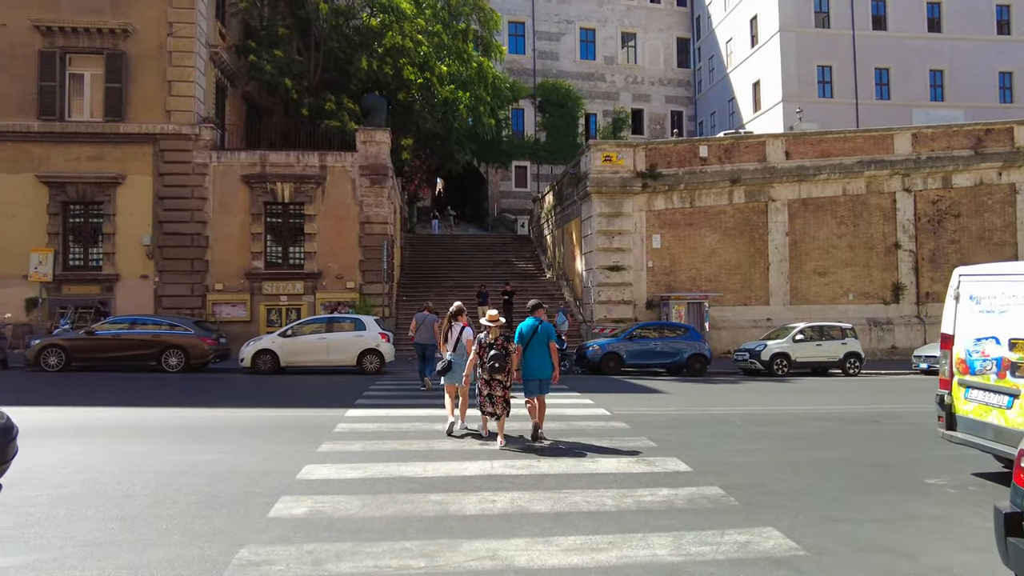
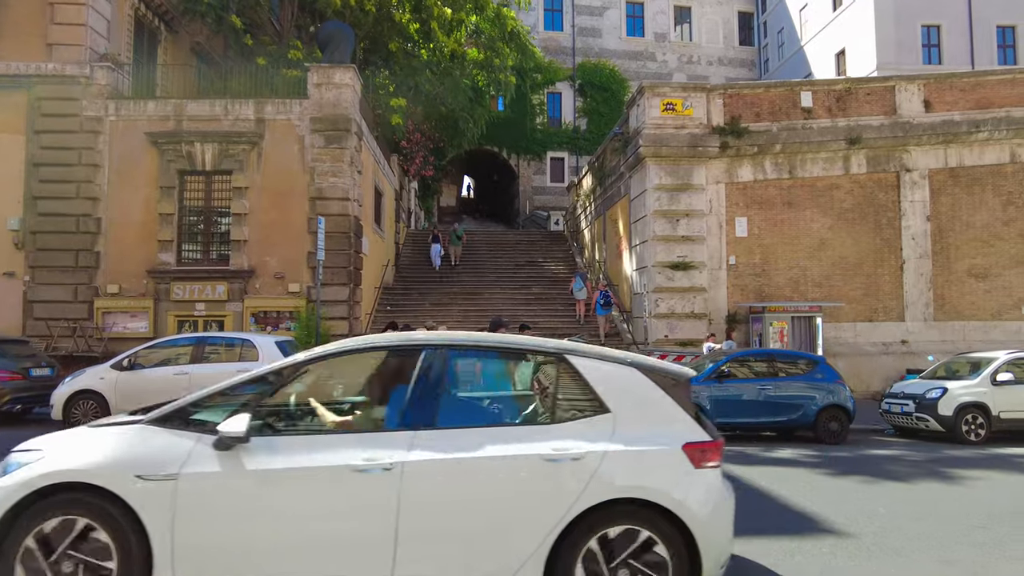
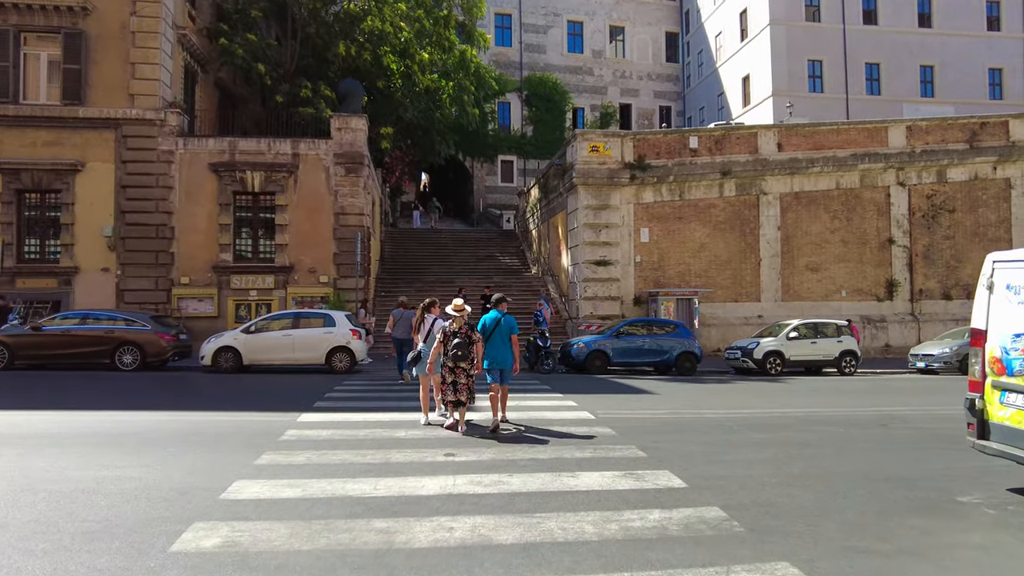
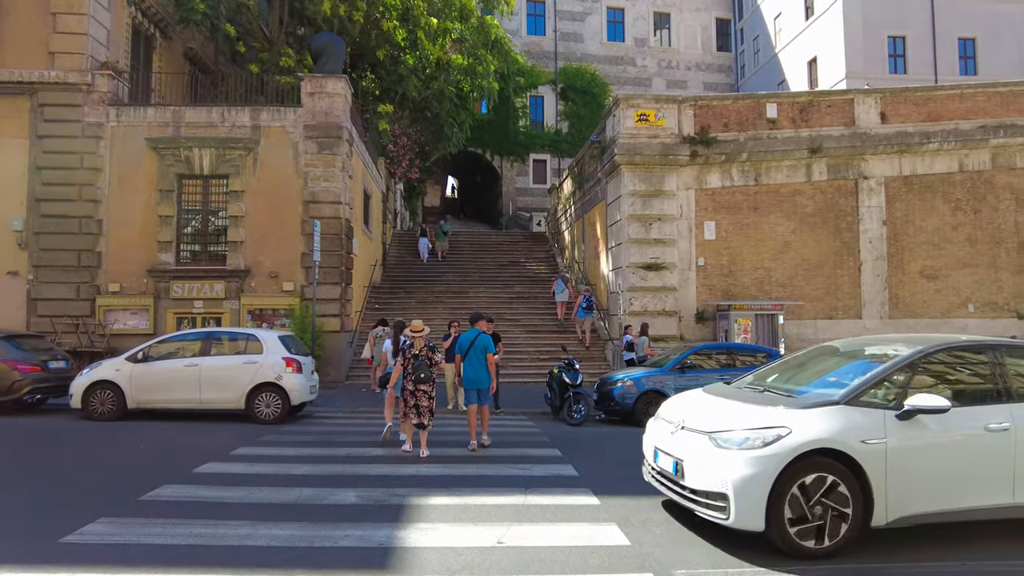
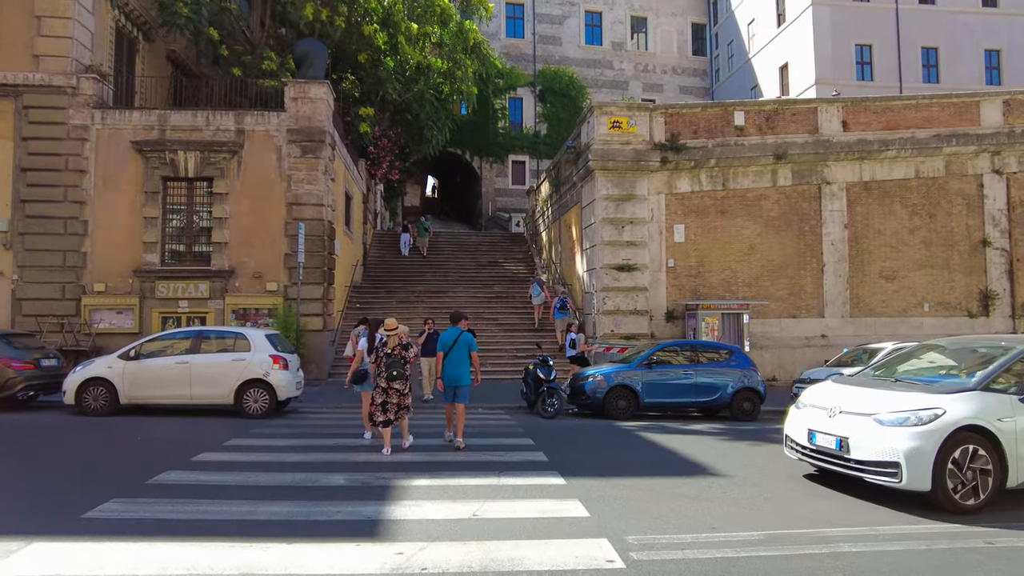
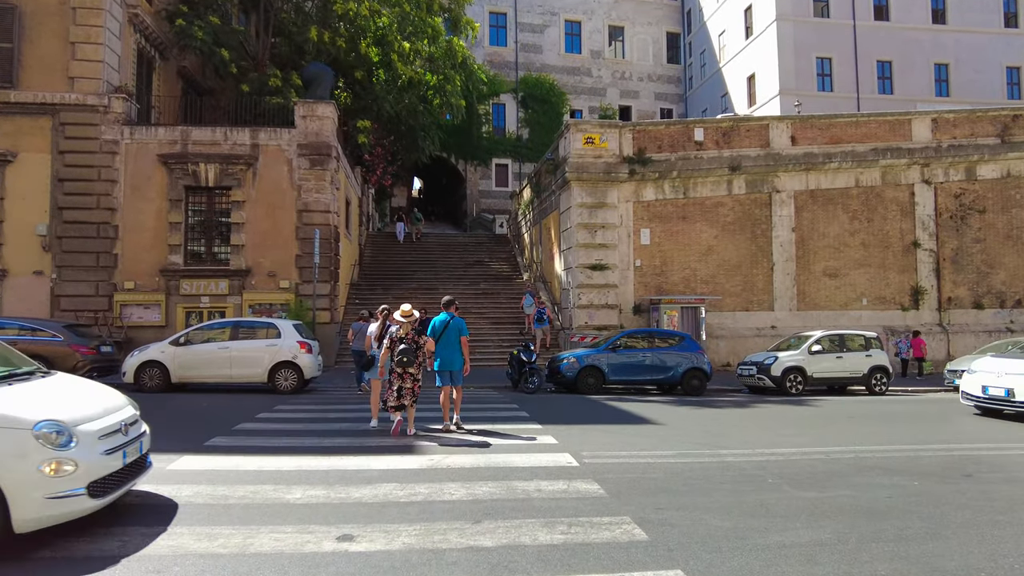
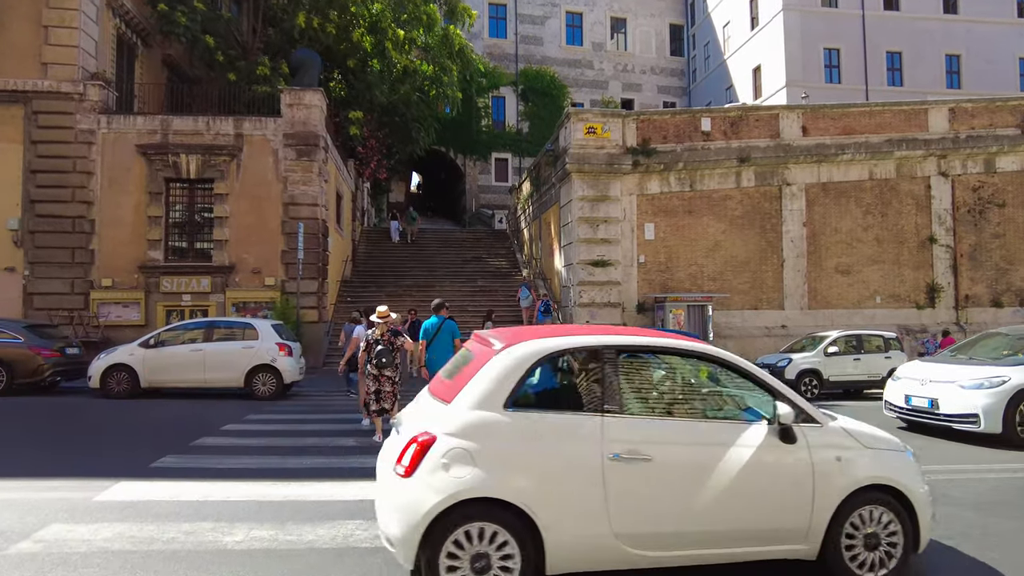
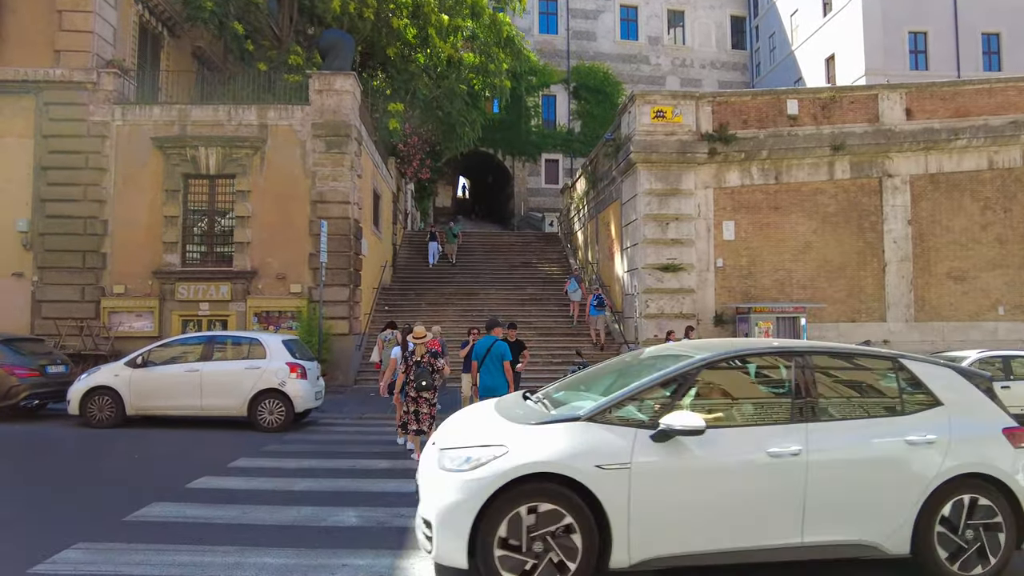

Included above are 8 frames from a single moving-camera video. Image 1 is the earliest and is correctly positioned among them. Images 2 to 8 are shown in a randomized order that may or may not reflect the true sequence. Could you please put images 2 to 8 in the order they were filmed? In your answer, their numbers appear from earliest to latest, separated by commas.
3, 6, 7, 5, 4, 8, 2
